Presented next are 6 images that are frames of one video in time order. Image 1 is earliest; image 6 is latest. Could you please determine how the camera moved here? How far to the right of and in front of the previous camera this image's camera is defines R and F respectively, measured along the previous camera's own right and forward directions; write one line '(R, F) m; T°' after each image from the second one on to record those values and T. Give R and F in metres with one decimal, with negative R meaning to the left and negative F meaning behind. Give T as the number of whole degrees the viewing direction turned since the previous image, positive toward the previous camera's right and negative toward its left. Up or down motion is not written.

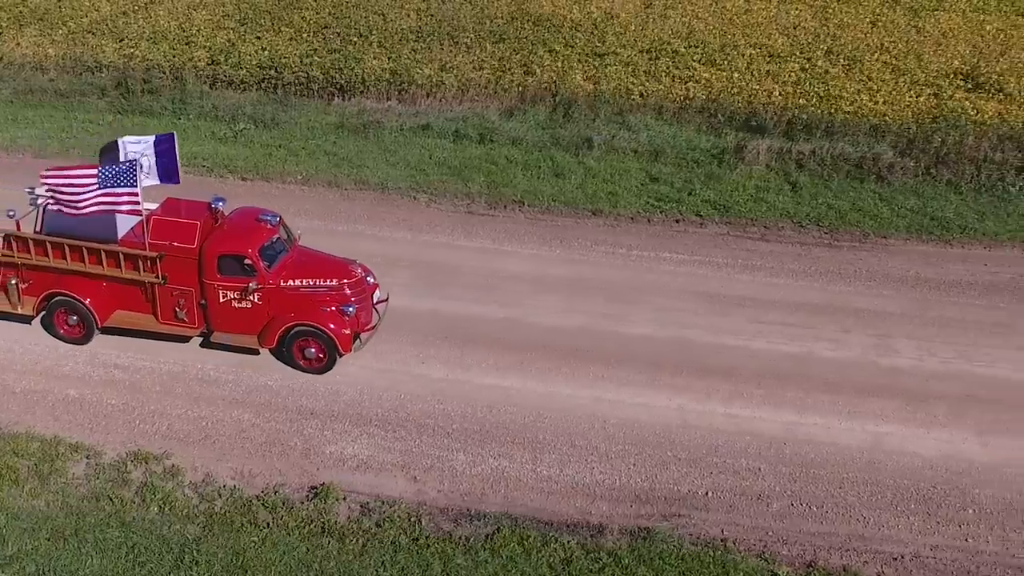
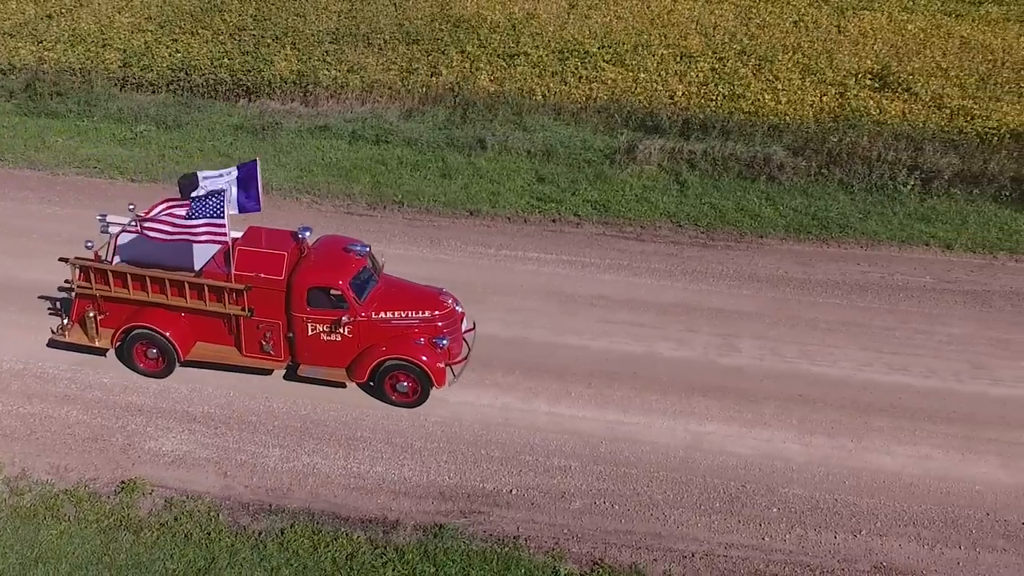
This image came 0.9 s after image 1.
(+2.4, -0.1) m; -1°
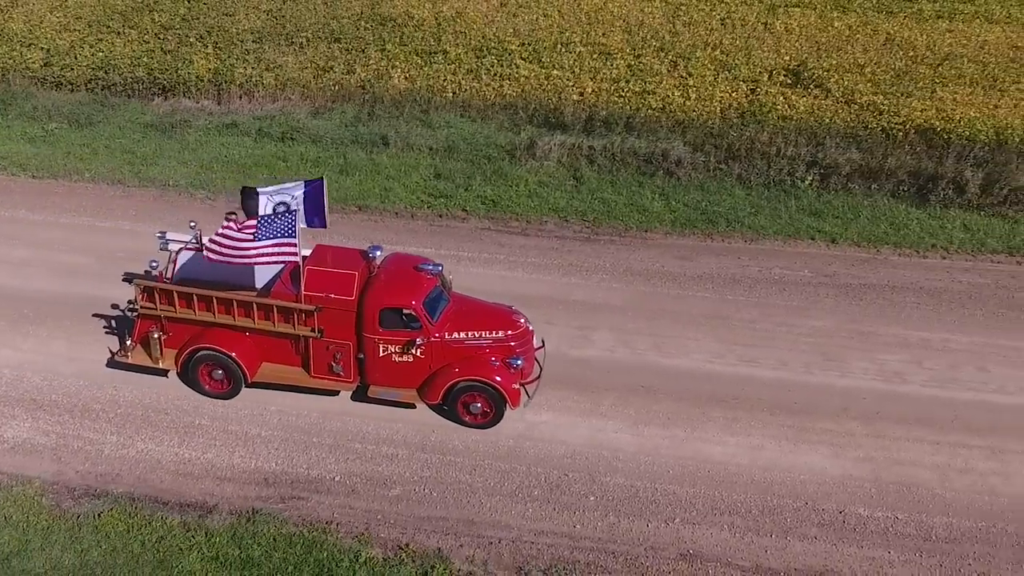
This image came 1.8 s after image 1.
(+2.3, -0.2) m; -1°
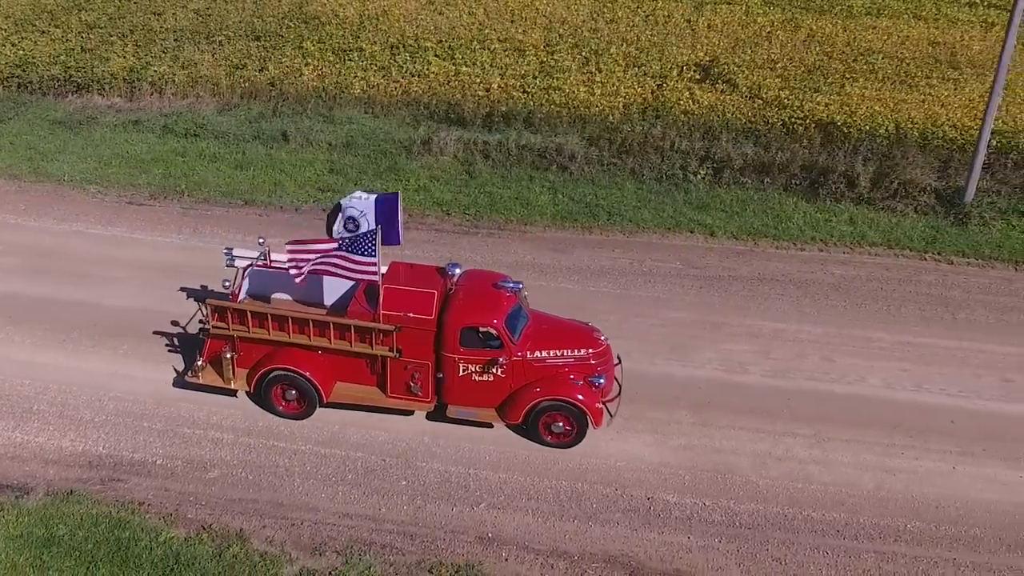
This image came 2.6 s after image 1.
(+2.4, -0.2) m; -1°
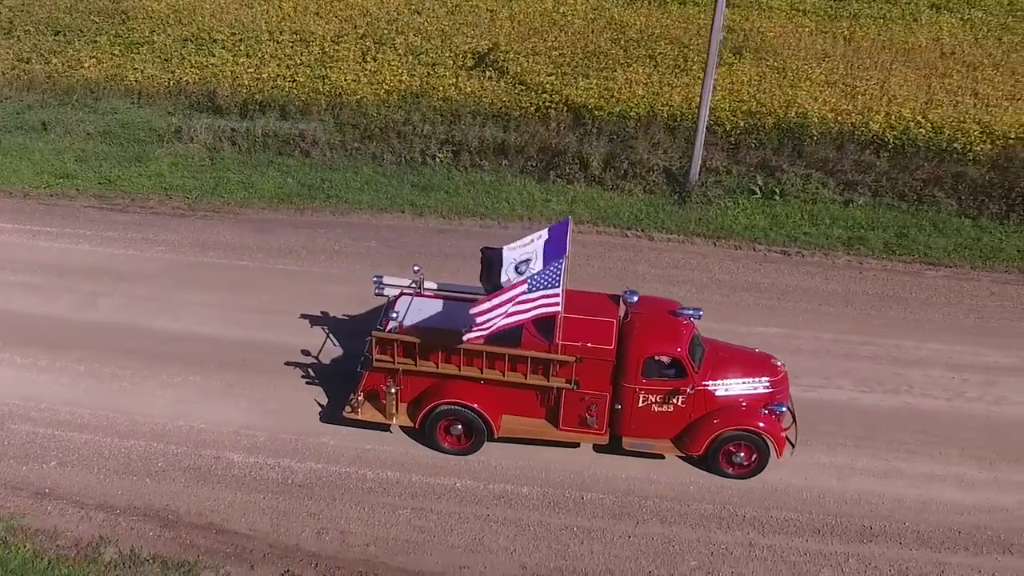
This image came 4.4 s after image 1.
(+5.5, -0.5) m; -2°
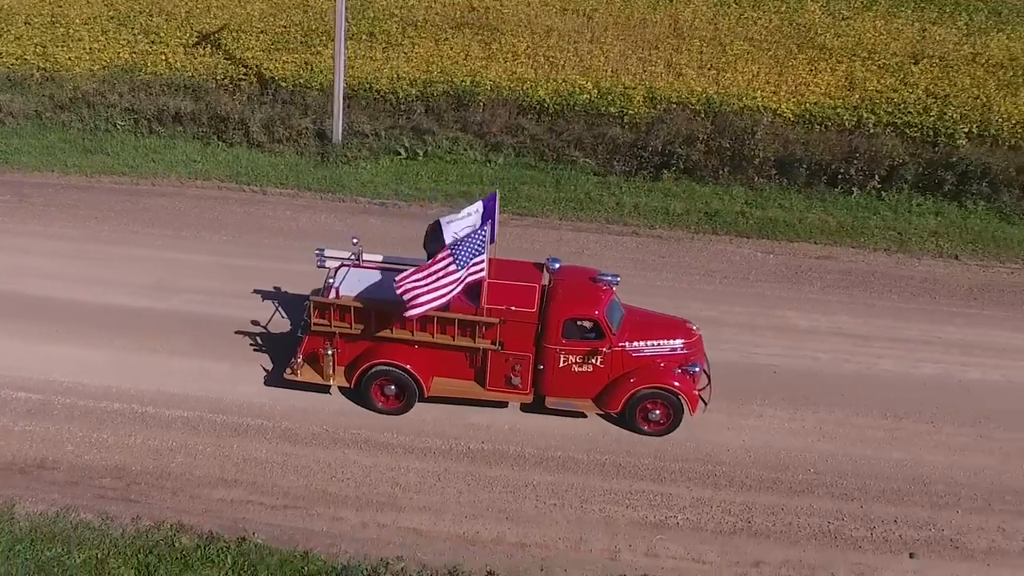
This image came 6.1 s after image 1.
(+8.6, -1.2) m; -5°
